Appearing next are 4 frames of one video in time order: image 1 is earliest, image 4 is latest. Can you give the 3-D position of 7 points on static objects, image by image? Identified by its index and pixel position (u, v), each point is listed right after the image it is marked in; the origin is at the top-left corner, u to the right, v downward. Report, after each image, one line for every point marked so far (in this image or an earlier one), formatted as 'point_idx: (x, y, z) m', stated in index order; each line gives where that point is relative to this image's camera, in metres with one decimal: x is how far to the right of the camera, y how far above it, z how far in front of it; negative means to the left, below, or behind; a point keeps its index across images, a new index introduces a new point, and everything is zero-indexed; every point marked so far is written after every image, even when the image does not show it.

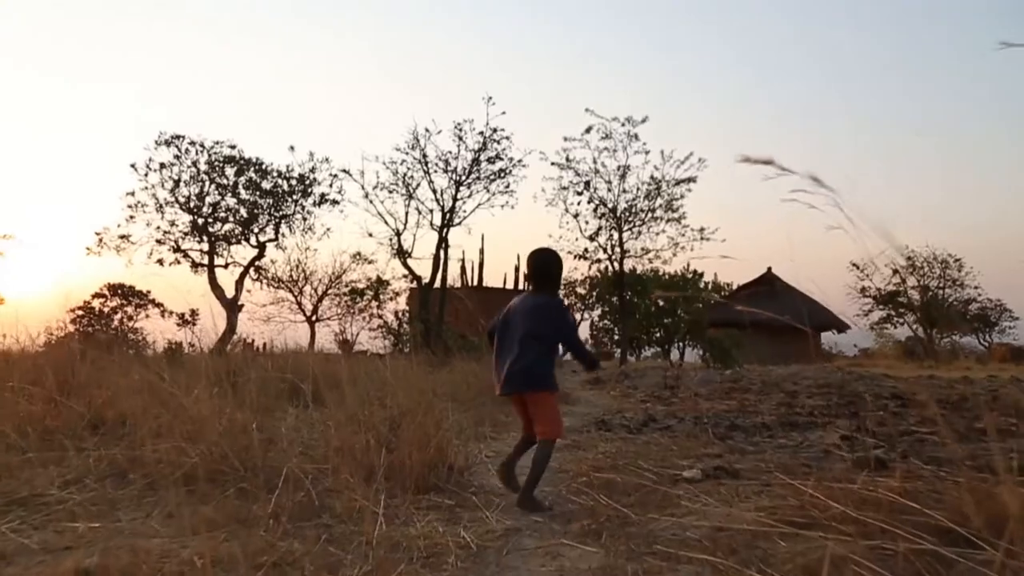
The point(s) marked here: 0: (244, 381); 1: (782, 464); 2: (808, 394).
0: (-3.7, -1.4, +10.2) m
1: (+2.0, -1.3, +5.3) m
2: (+5.0, -1.8, +12.5) m
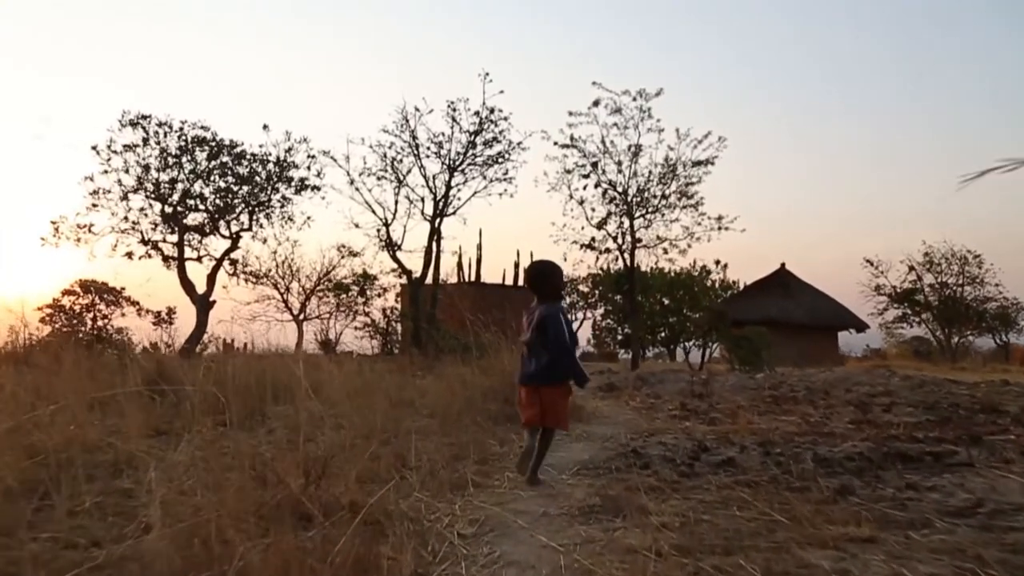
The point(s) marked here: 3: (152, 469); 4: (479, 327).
0: (-3.7, -1.2, +7.7) m
1: (+1.9, -1.1, +2.8) m
2: (+4.9, -1.6, +10.0) m
3: (-2.3, -1.2, +4.8) m
4: (-0.8, -0.9, +16.4) m
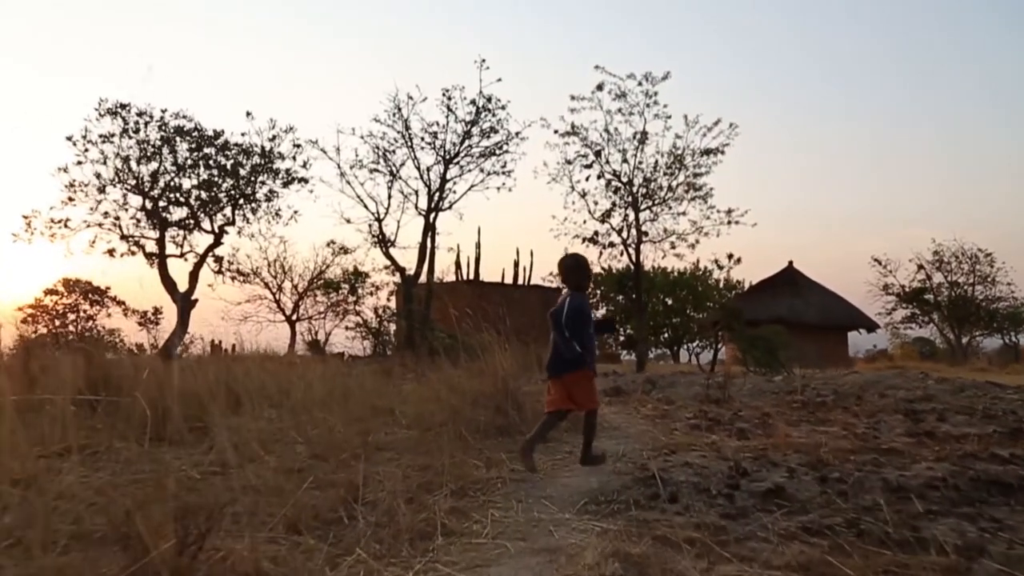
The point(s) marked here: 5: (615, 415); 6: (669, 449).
0: (-3.8, -1.1, +6.4) m
1: (+1.8, -0.9, +1.5) m
2: (+4.9, -1.5, +8.7) m
3: (-2.4, -1.1, +3.5) m
4: (-0.8, -0.8, +15.1) m
5: (+1.2, -1.6, +9.0) m
6: (+1.3, -1.3, +6.1) m
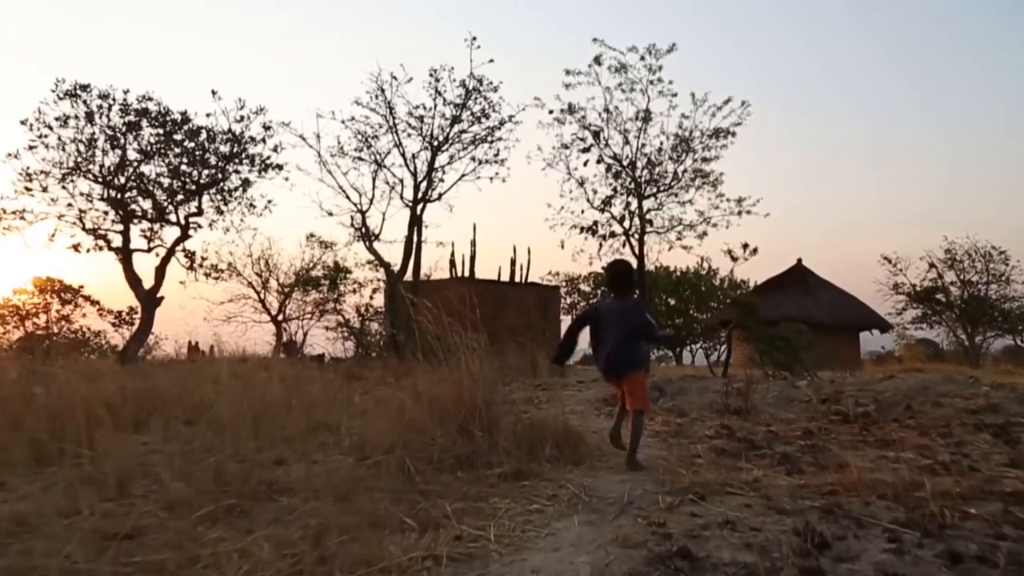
0: (-4.1, -0.9, +4.6) m
1: (+1.6, -0.8, -0.3) m
2: (+4.6, -1.3, +6.8) m
3: (-2.6, -0.9, +1.6) m
4: (-1.1, -0.7, +13.2) m
5: (+1.0, -1.4, +7.2) m
6: (+1.0, -1.2, +4.2) m
